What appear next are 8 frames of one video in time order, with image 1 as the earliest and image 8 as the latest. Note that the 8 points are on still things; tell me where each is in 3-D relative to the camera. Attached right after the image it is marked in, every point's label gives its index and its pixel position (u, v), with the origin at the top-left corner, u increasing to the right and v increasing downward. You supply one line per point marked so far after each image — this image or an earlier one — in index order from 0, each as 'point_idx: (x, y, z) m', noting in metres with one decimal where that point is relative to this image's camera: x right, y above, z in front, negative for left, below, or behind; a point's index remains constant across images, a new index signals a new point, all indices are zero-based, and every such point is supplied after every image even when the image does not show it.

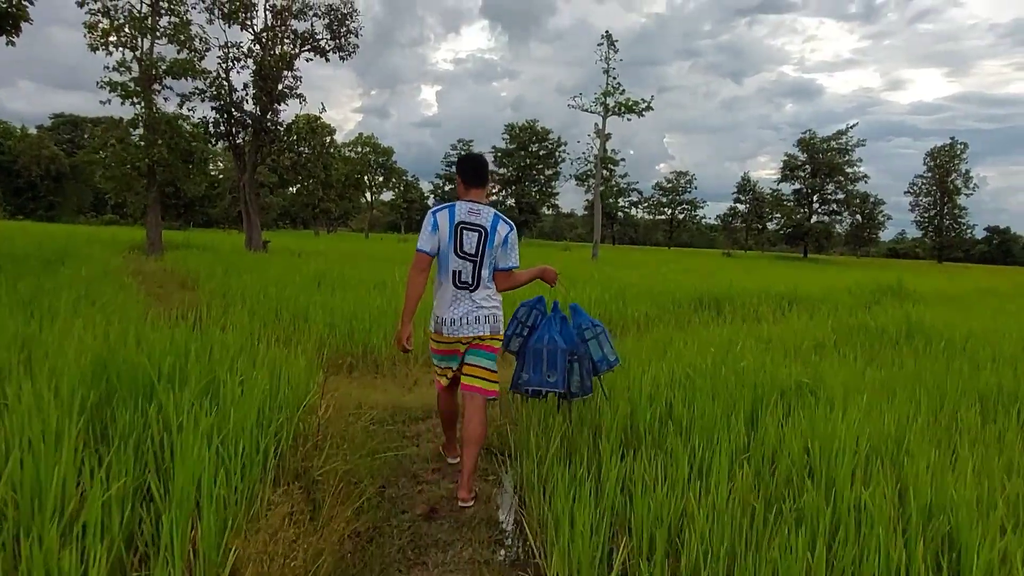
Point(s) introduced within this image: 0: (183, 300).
0: (-4.5, -0.2, +9.4) m
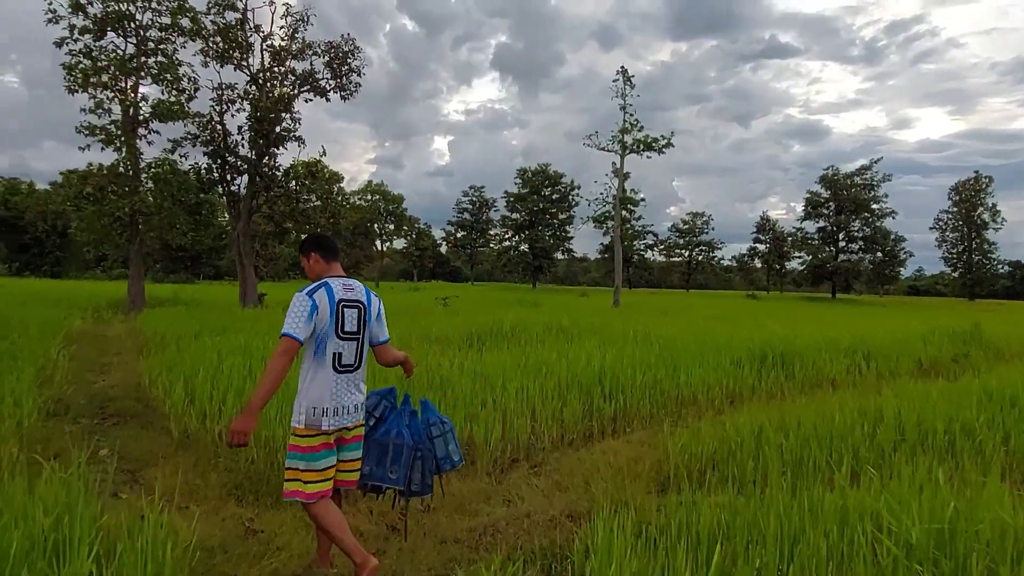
0: (-4.2, -1.0, +7.5) m
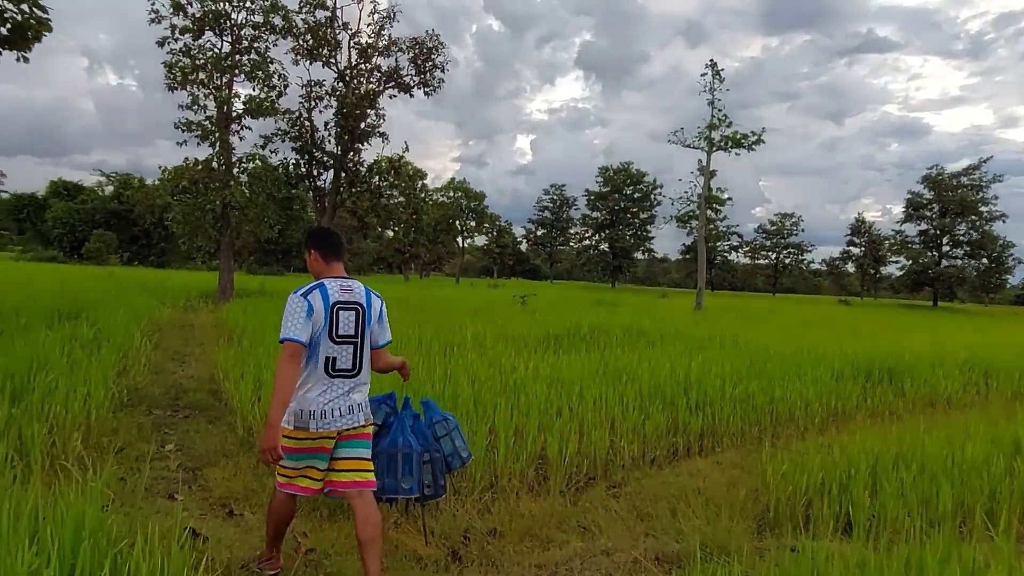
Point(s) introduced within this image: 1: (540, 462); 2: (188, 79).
0: (-3.4, -0.9, +7.6) m
1: (+0.2, -1.1, +4.6) m
2: (-7.9, +5.1, +17.2) m
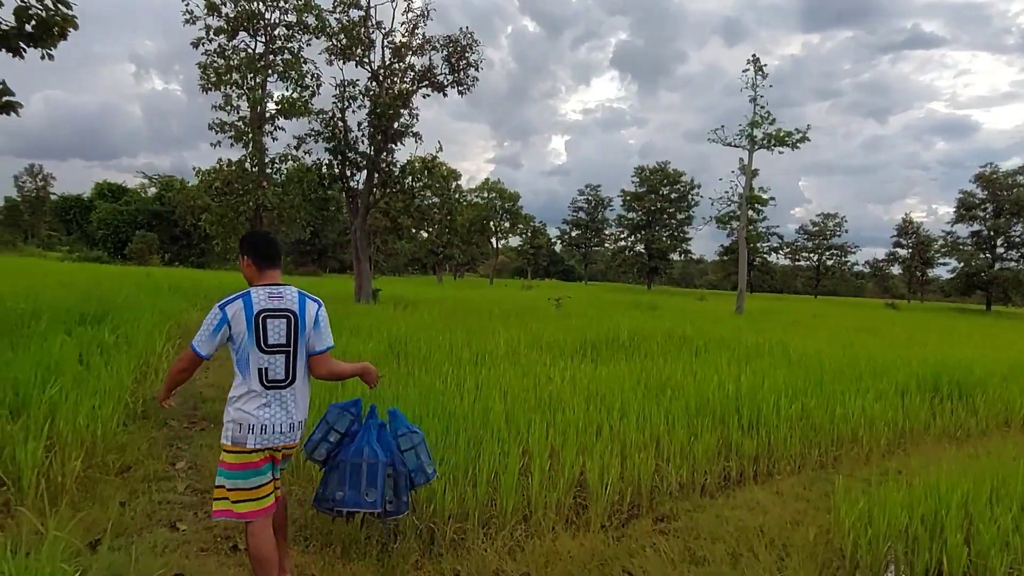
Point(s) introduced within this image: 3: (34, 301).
0: (-3.0, -0.9, +7.3) m
1: (+0.4, -1.2, +4.1) m
2: (-7.0, +5.1, +17.1) m
3: (-6.1, -0.2, +8.9) m
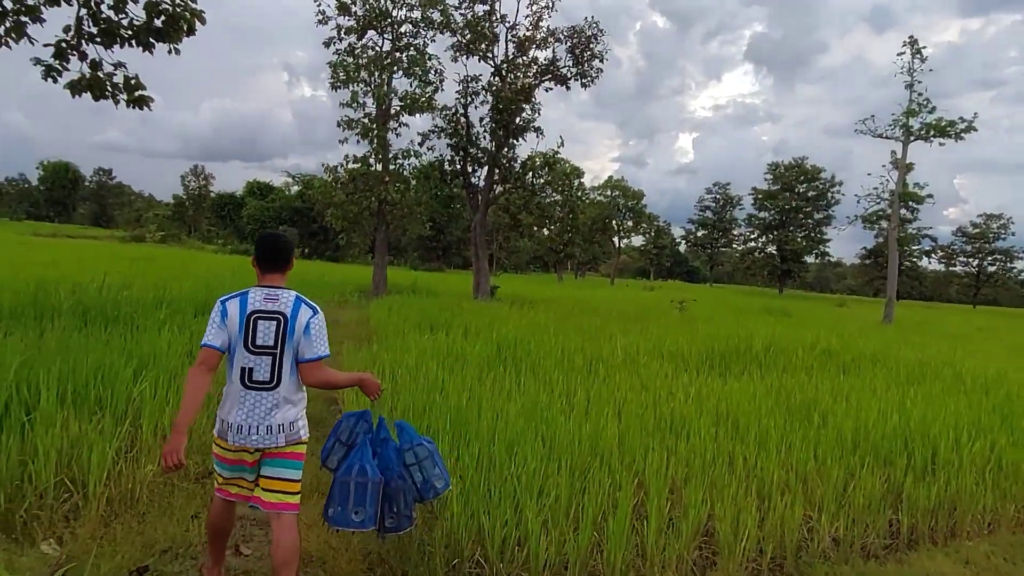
0: (-1.9, -0.8, +7.1) m
1: (+0.9, -1.2, +3.4) m
2: (-4.0, +5.2, +17.4) m
3: (-4.6, 0.0, +9.2) m
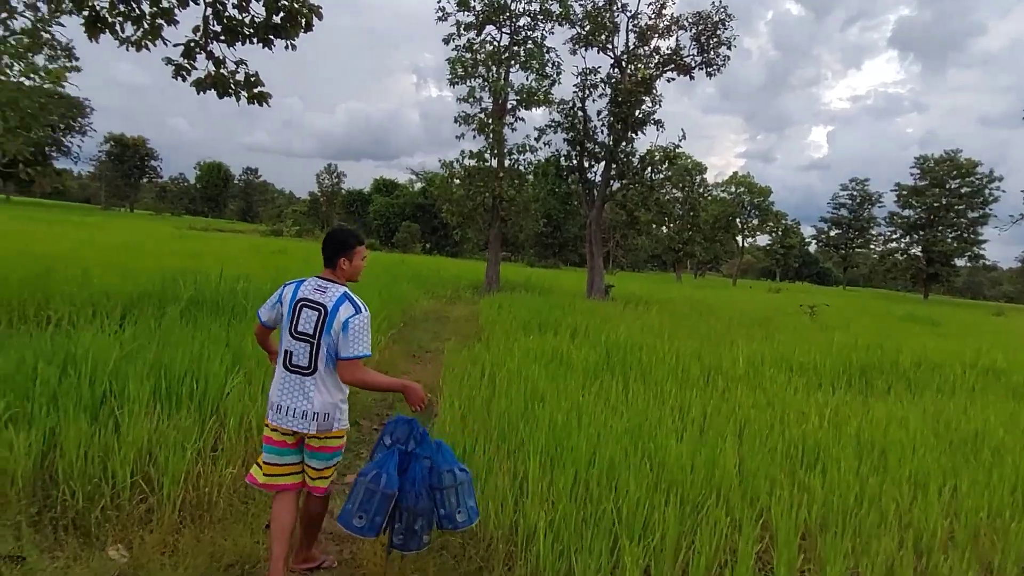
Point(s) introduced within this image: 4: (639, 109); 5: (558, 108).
0: (-0.8, -0.8, +6.9) m
1: (+1.3, -1.2, +2.8) m
2: (-1.1, +5.3, +17.4) m
3: (-3.1, +0.1, +9.4) m
4: (+3.4, +4.9, +19.1) m
5: (+1.2, +4.8, +18.8) m
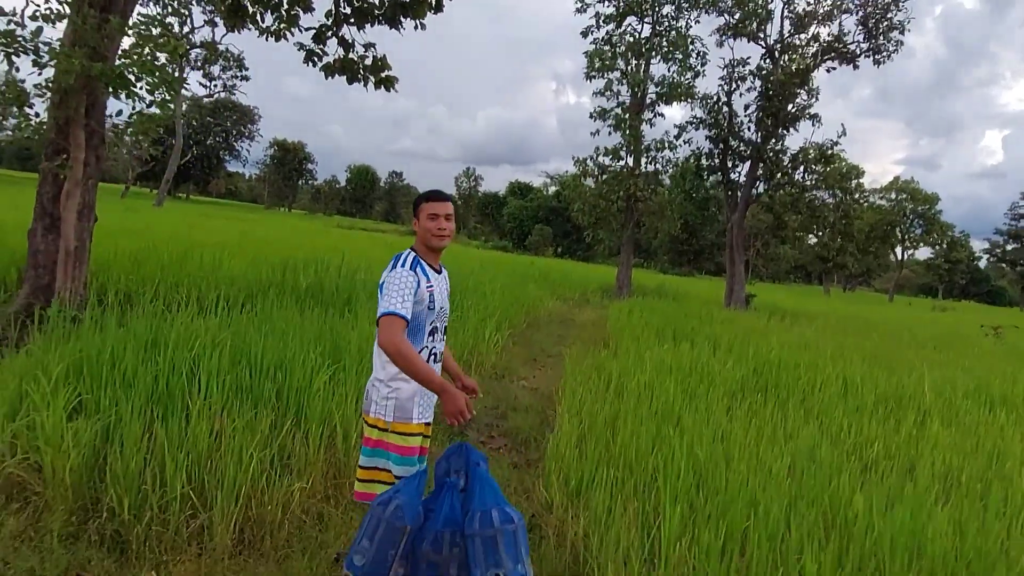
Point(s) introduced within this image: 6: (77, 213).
0: (+0.3, -0.8, +6.2) m
1: (+1.7, -1.3, +1.8) m
2: (+2.2, +5.3, +16.6) m
3: (-1.5, +0.1, +9.1) m
4: (+7.0, +4.6, +17.4) m
5: (+4.8, +4.7, +17.6) m
6: (-3.7, +0.6, +5.9) m
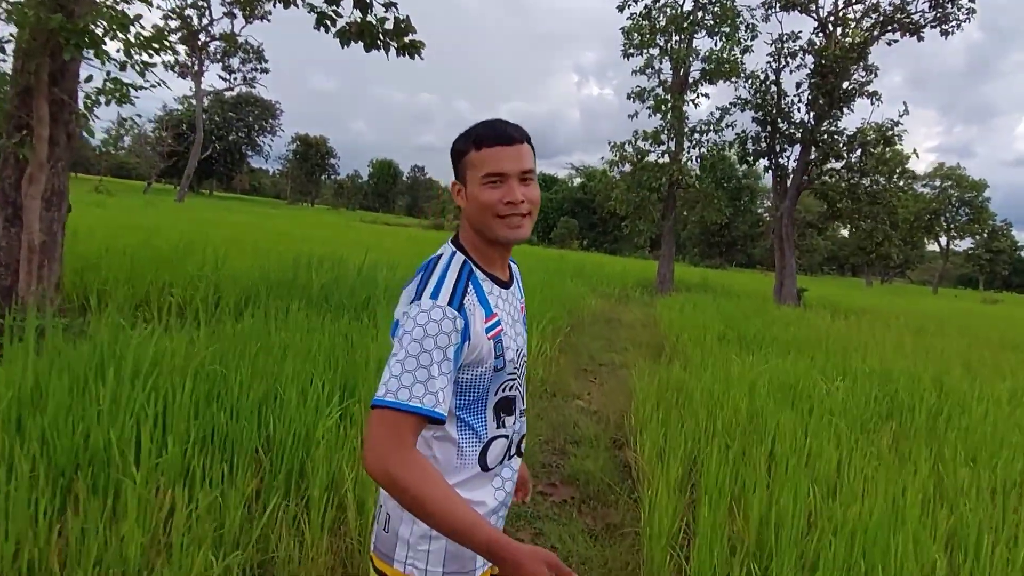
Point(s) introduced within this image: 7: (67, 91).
0: (+0.7, -0.8, +5.1) m
1: (+1.9, -1.3, +0.7) m
2: (+2.9, +5.4, +15.4) m
3: (-1.0, +0.2, +8.1) m
4: (+7.7, +4.8, +16.1) m
5: (+5.5, +4.8, +16.3) m
6: (-3.3, +0.6, +4.9) m
7: (-3.2, +1.4, +5.0) m
